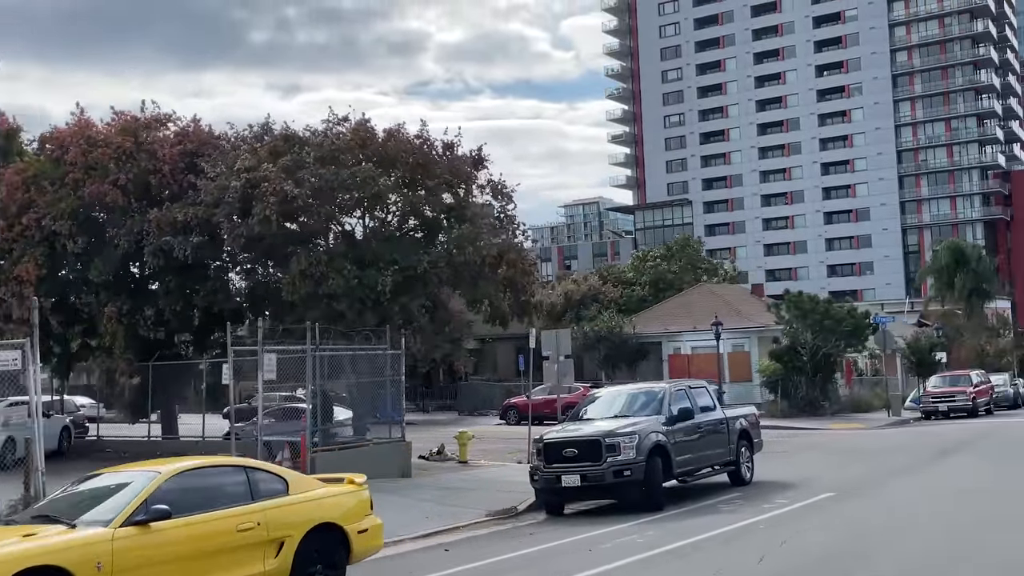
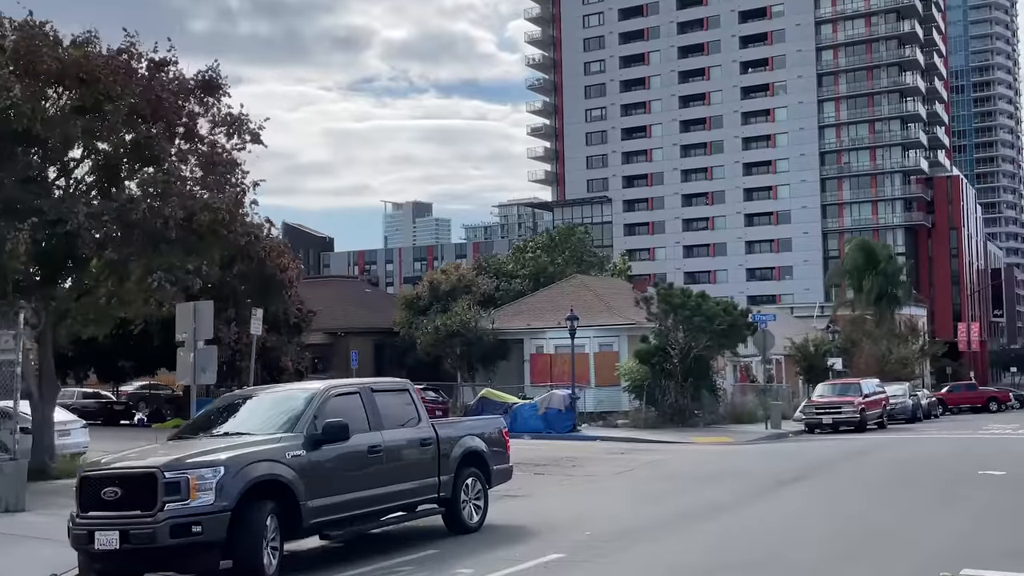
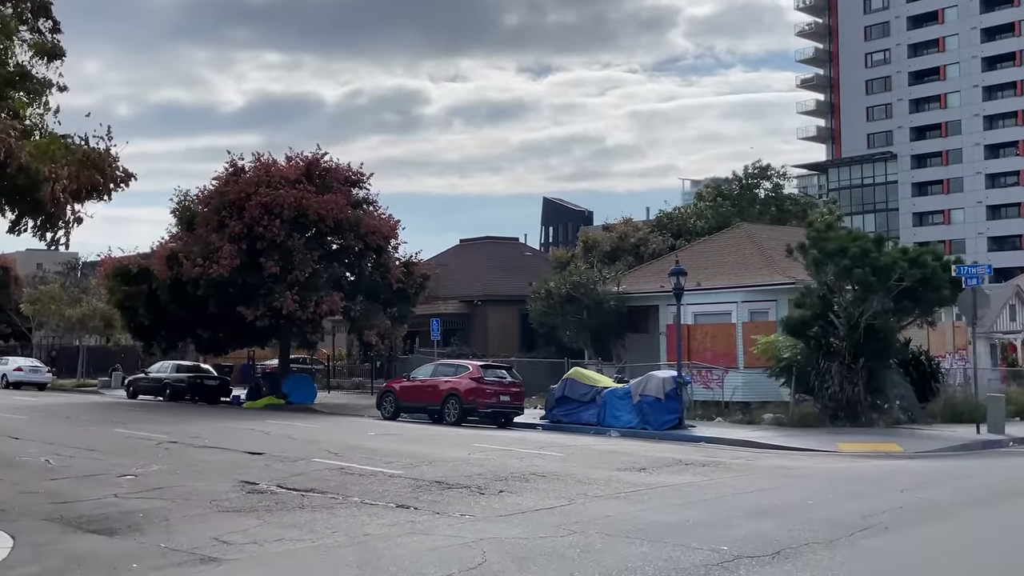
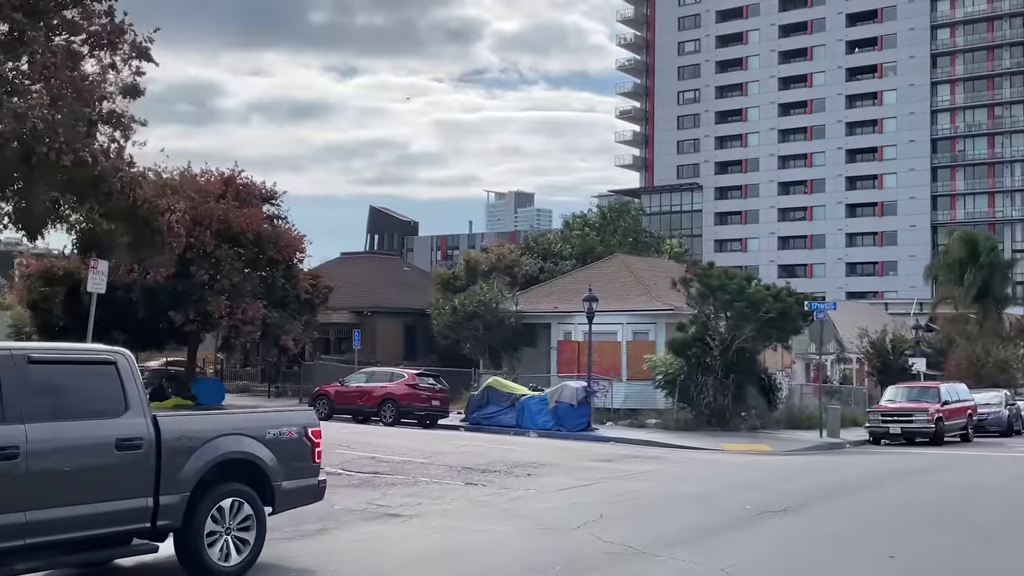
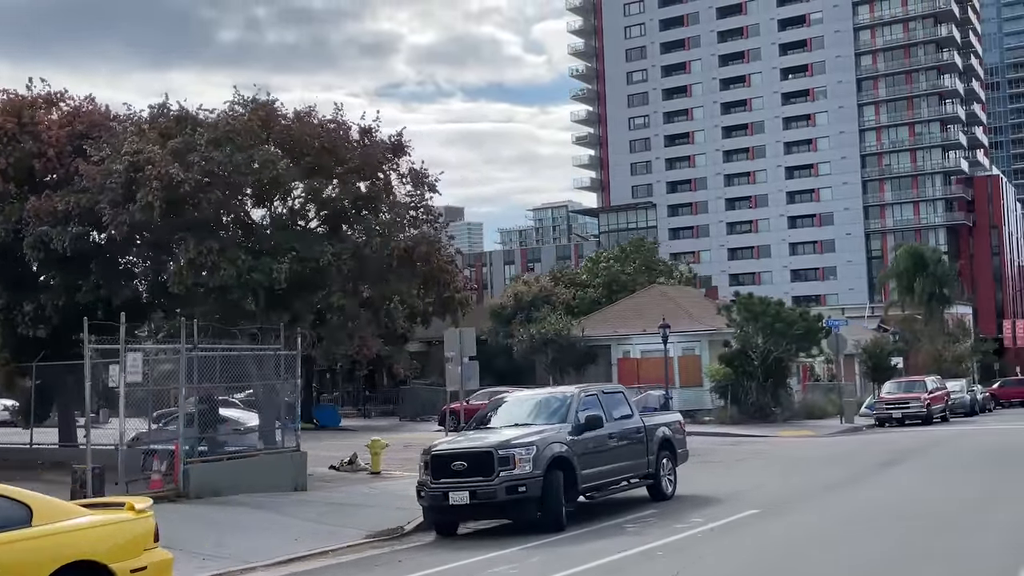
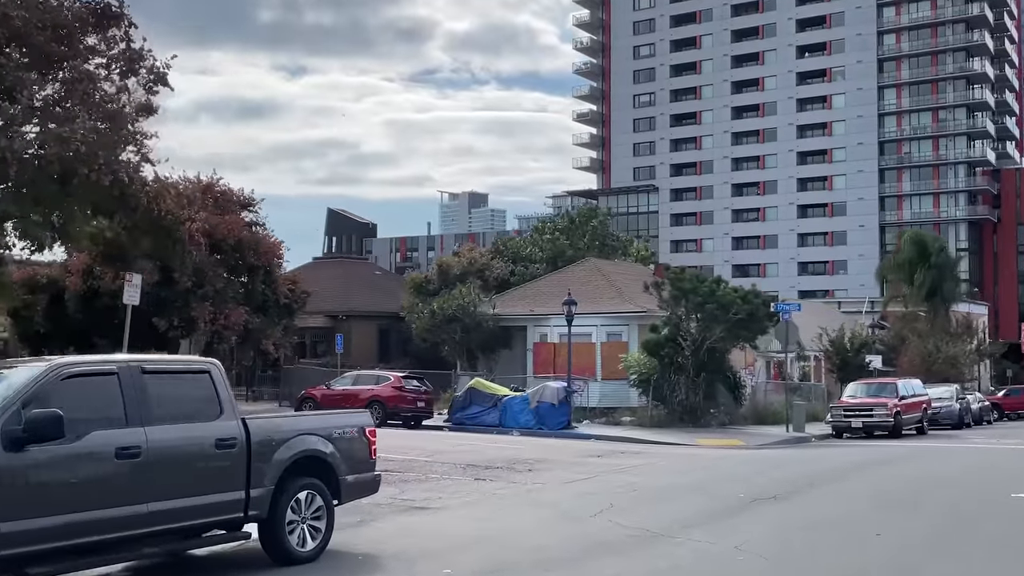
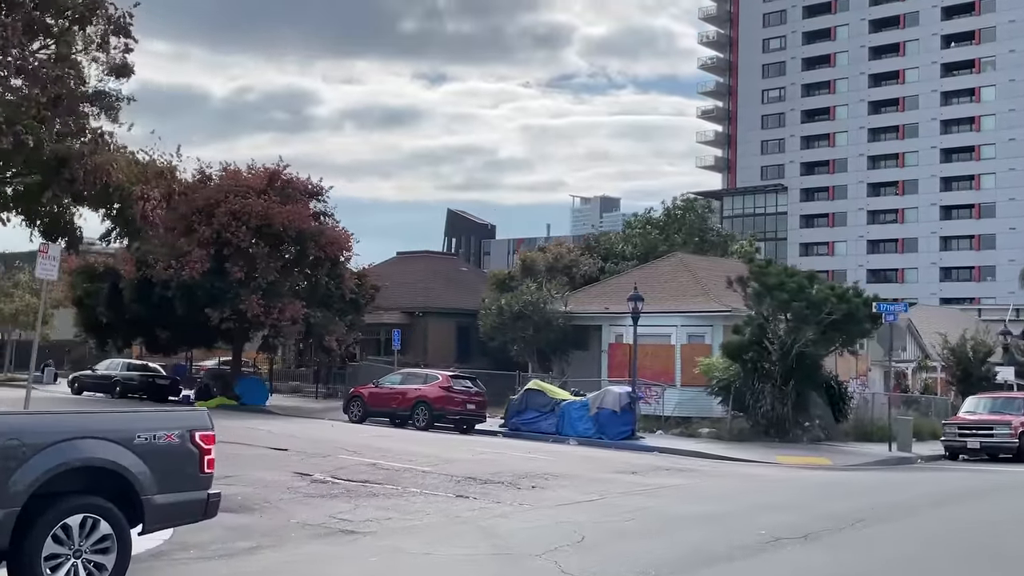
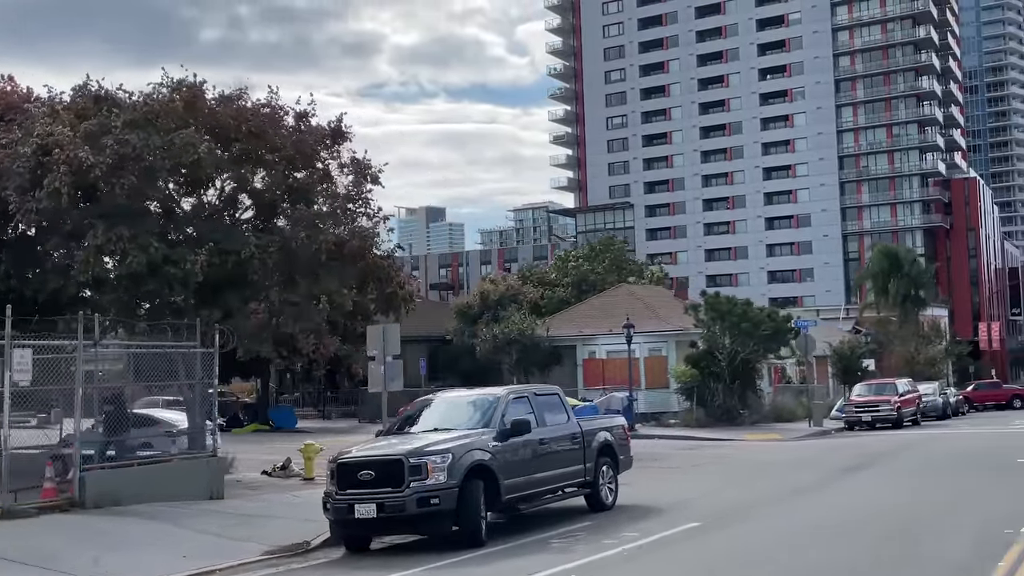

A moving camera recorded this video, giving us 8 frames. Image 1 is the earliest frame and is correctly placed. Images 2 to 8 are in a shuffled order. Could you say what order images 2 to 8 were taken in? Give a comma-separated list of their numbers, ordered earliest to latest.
5, 8, 2, 6, 4, 7, 3
